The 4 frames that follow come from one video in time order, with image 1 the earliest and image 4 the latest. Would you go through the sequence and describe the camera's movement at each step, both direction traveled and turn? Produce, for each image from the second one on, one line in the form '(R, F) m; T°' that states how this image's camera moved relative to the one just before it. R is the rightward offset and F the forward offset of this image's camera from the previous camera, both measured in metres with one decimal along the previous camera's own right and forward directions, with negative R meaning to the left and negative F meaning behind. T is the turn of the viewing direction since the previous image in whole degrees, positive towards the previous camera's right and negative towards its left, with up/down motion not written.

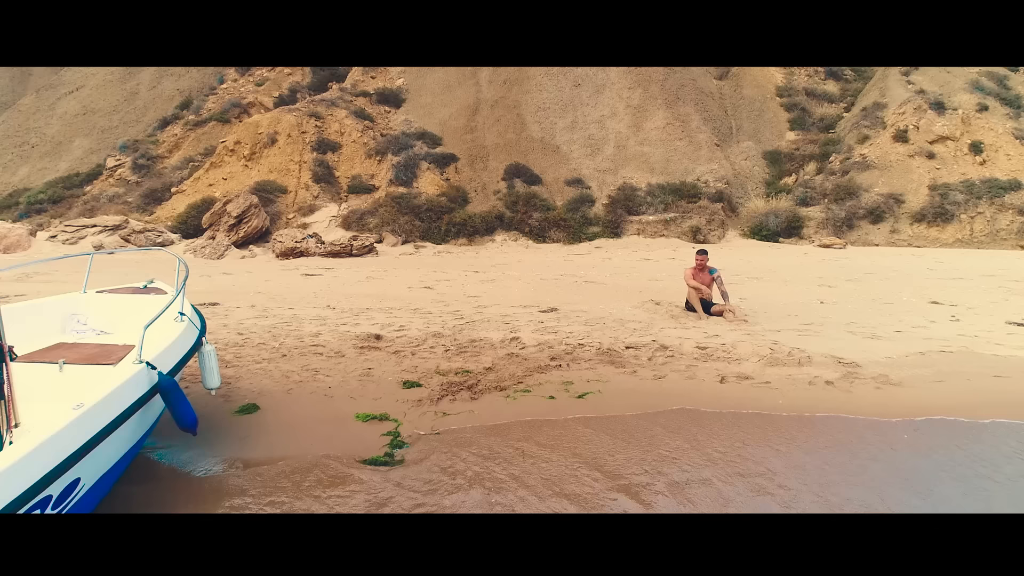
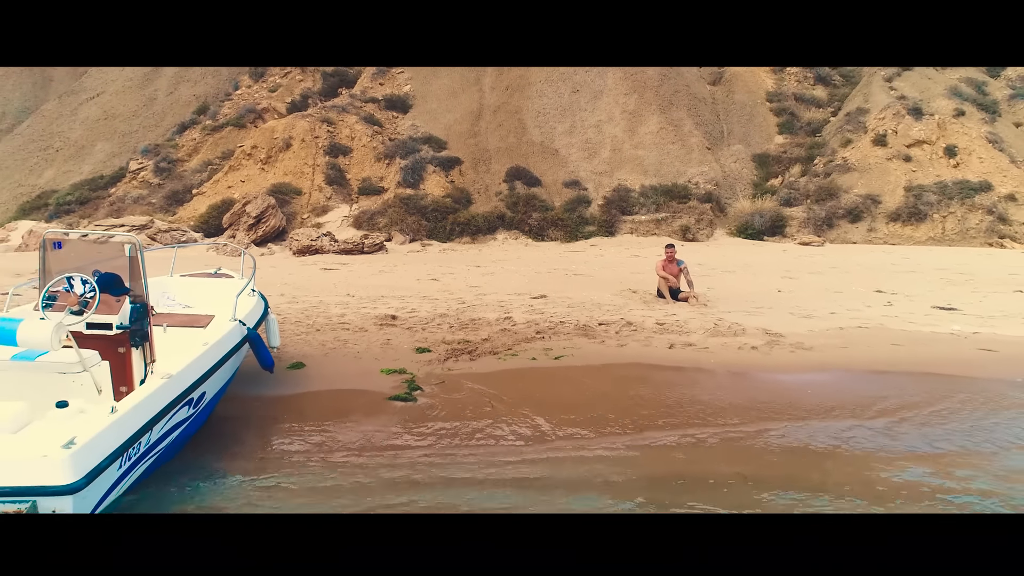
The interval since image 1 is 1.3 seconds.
(+0.1, -1.5) m; 0°
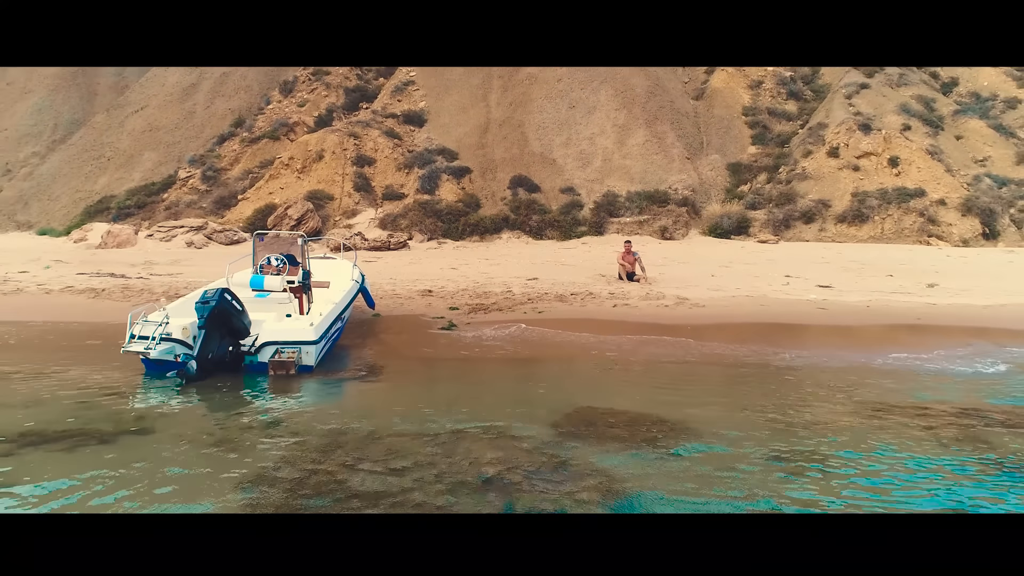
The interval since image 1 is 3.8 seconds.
(+0.1, -4.1) m; 0°
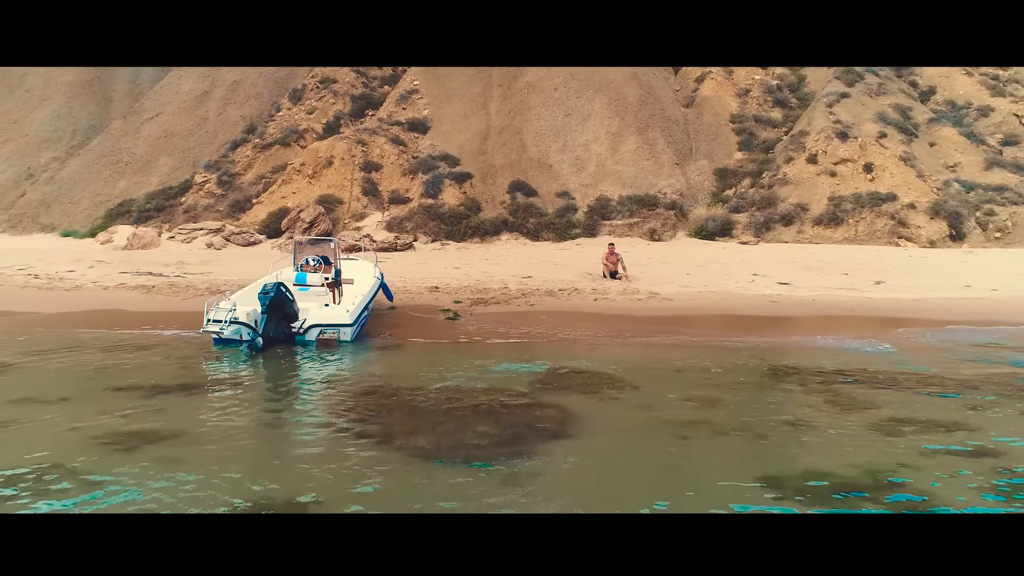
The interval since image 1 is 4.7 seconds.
(+0.1, -1.9) m; 0°
